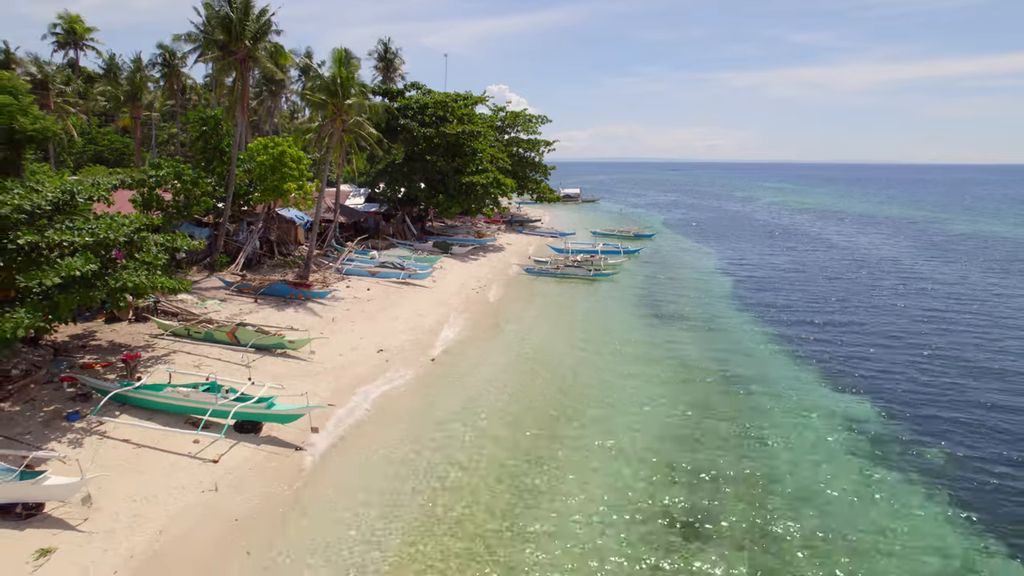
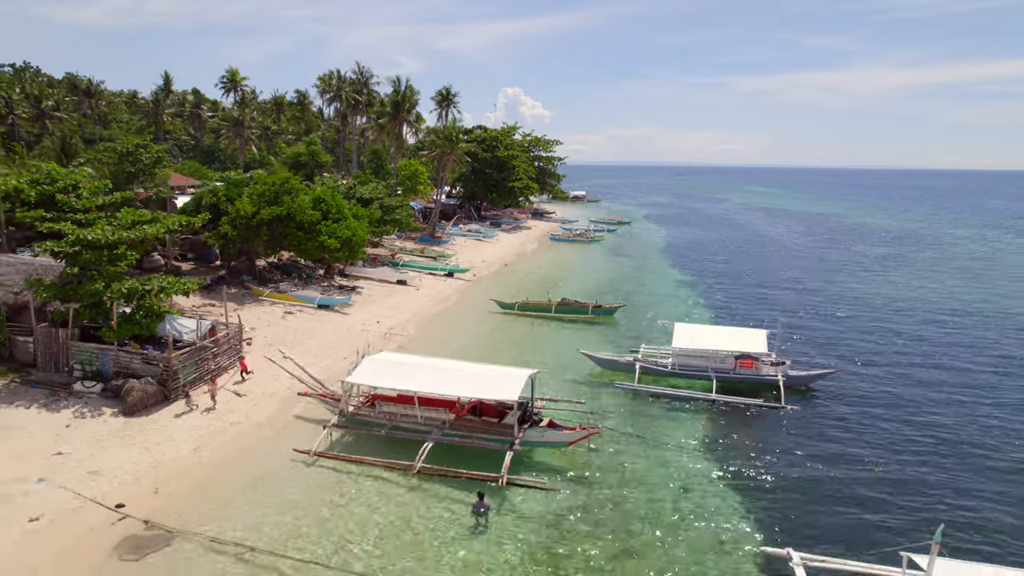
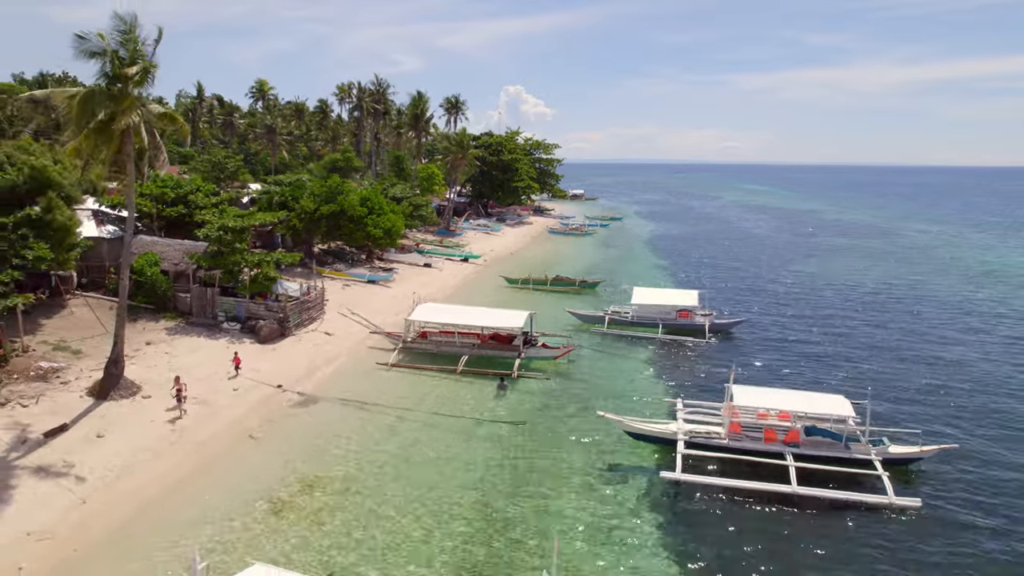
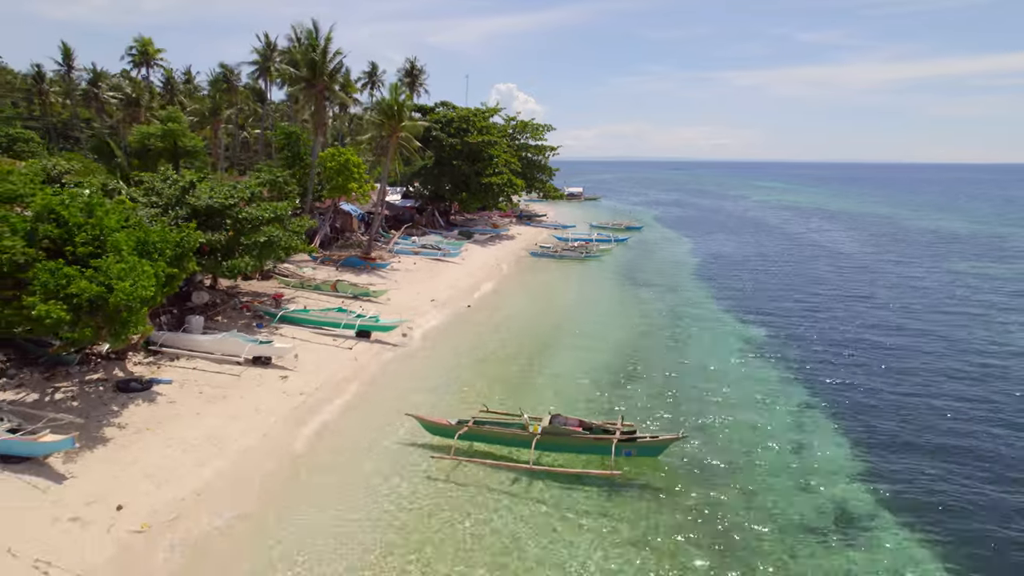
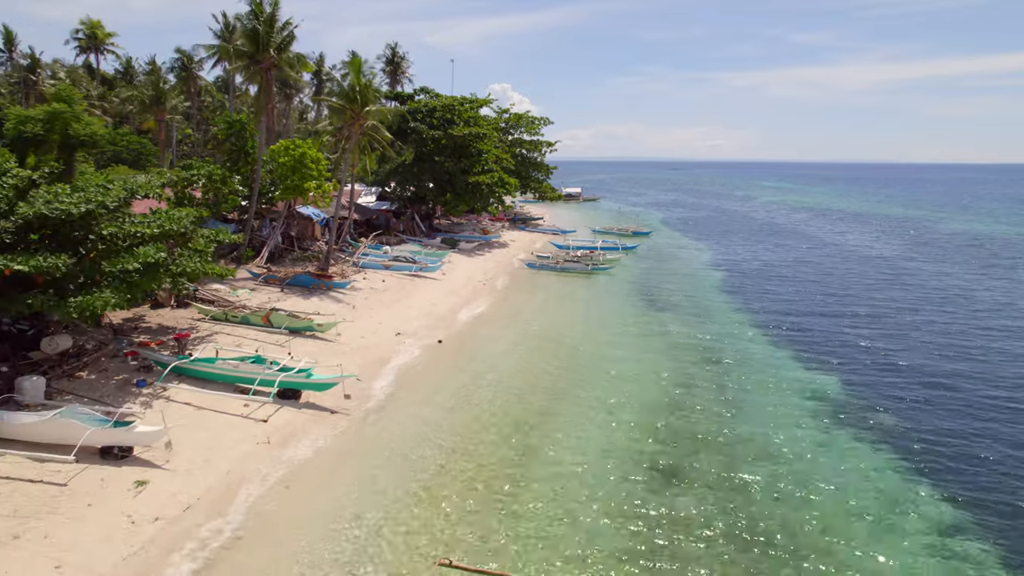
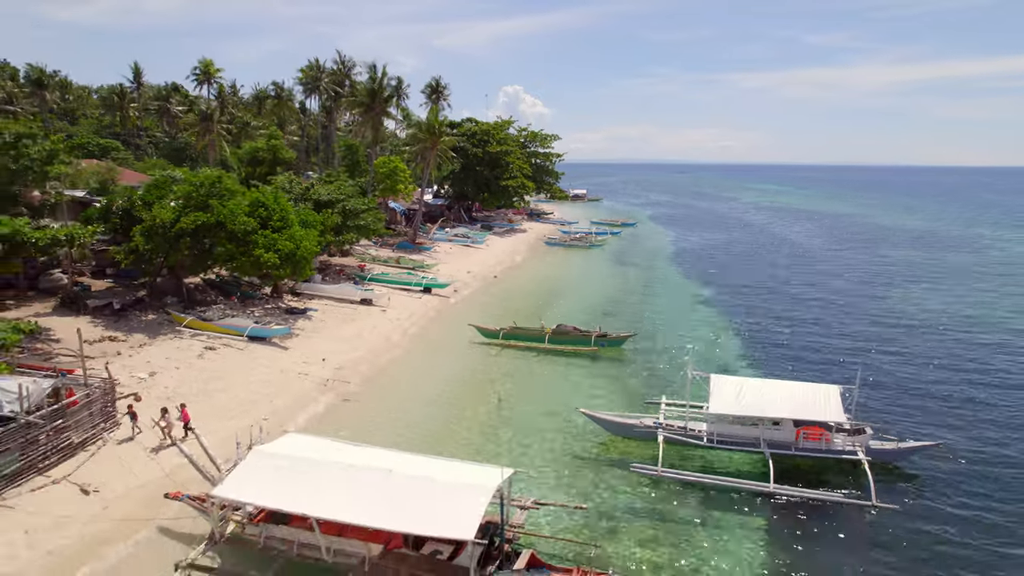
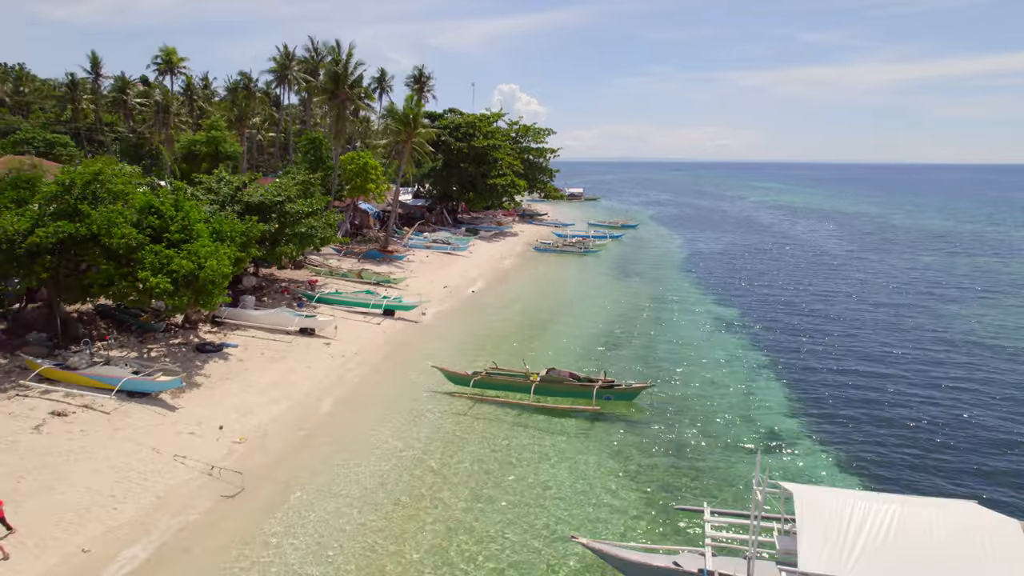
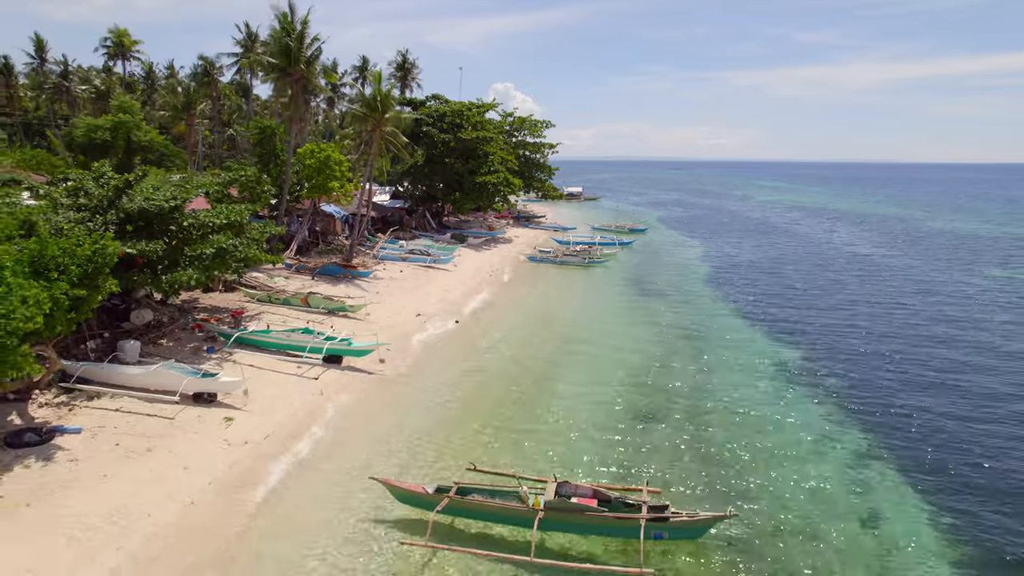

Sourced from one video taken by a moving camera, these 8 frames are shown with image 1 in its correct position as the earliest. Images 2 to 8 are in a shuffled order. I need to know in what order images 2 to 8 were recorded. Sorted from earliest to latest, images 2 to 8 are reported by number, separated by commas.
5, 8, 4, 7, 6, 2, 3
